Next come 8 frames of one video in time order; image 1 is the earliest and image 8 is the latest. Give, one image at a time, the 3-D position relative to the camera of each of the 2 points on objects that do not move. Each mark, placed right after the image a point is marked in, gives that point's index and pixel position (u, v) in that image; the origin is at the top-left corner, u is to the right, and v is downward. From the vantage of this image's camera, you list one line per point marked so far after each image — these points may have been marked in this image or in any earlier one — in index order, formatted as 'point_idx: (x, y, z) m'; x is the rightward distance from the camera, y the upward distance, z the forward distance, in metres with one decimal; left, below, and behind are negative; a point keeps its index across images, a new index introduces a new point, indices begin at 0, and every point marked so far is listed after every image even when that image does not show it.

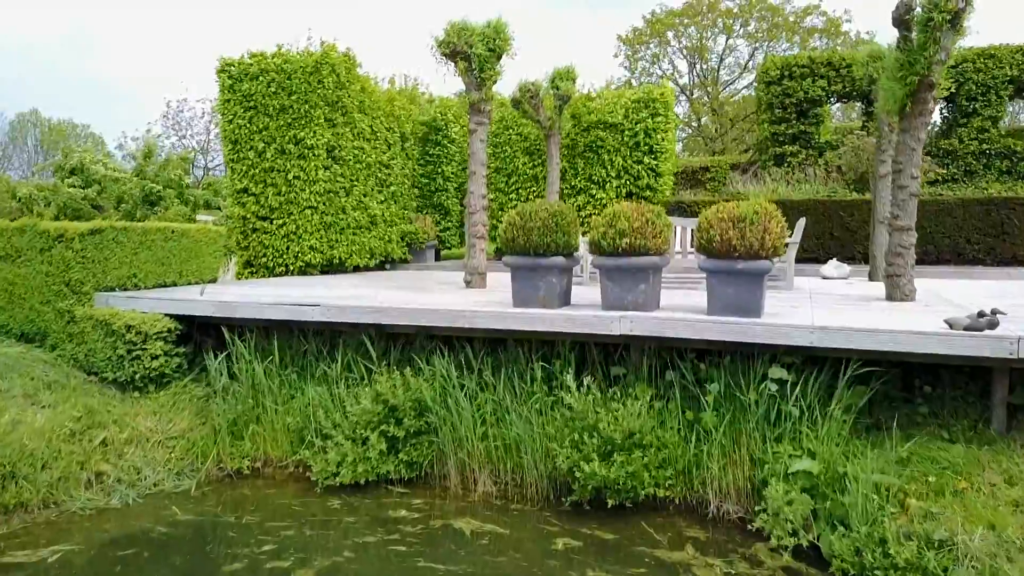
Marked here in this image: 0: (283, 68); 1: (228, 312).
0: (-2.5, +2.4, +8.8) m
1: (-2.1, -0.2, +6.0) m
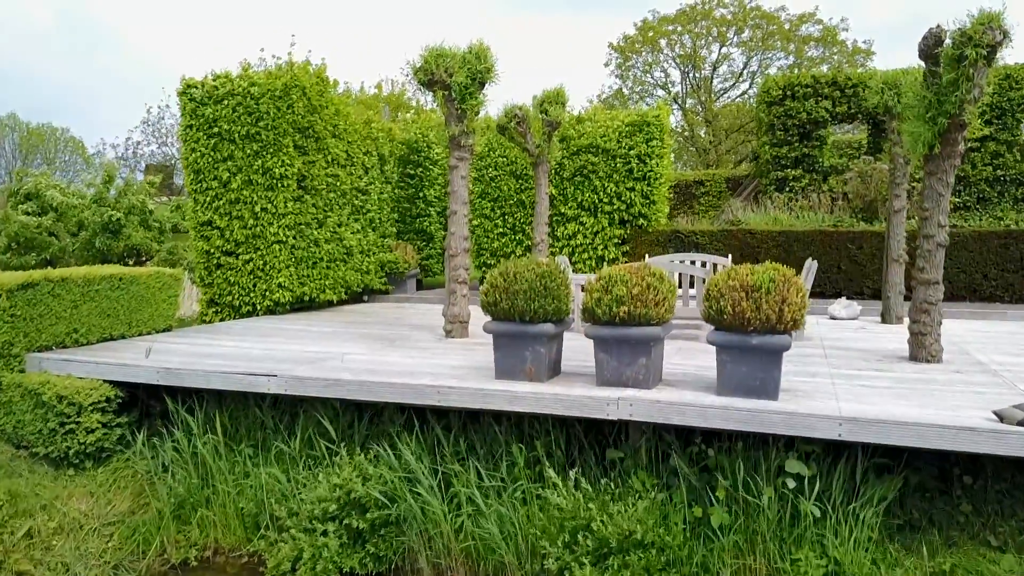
0: (-2.6, +2.0, +8.1) m
1: (-2.2, -0.6, +5.3) m
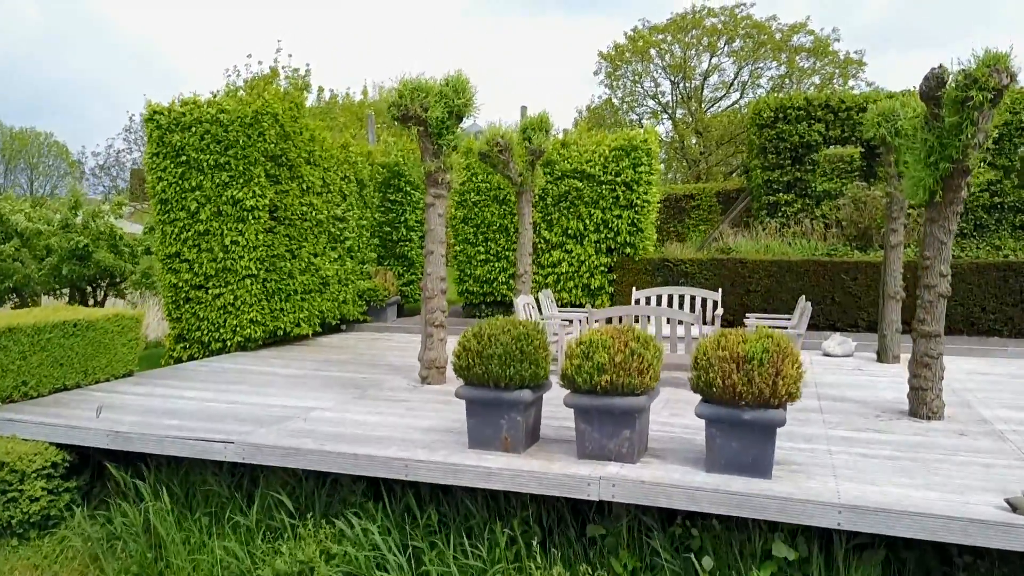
0: (-2.8, +1.6, +7.7) m
1: (-2.3, -0.9, +4.9) m
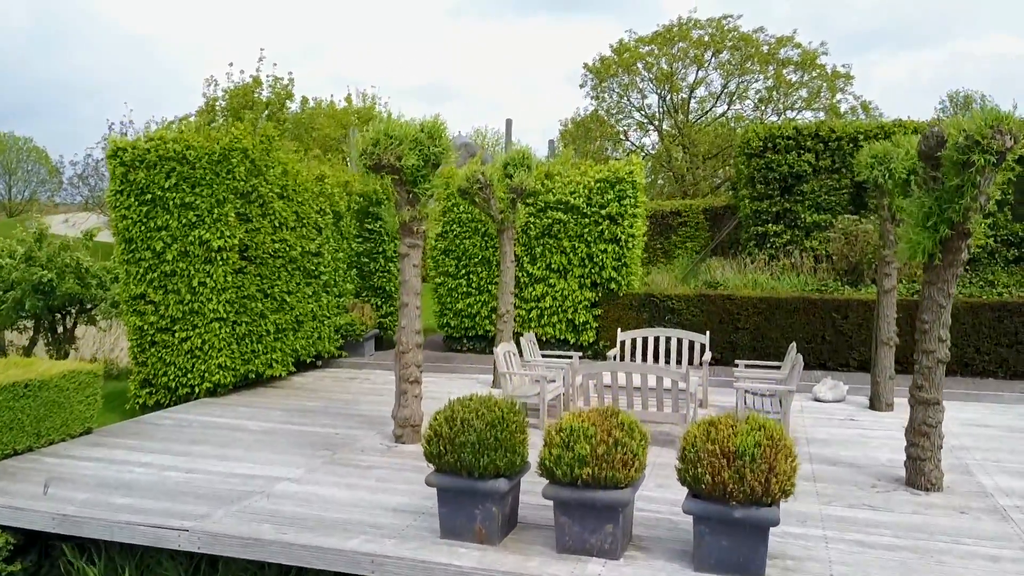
0: (-3.0, +1.2, +7.4) m
1: (-2.5, -1.4, +4.6) m
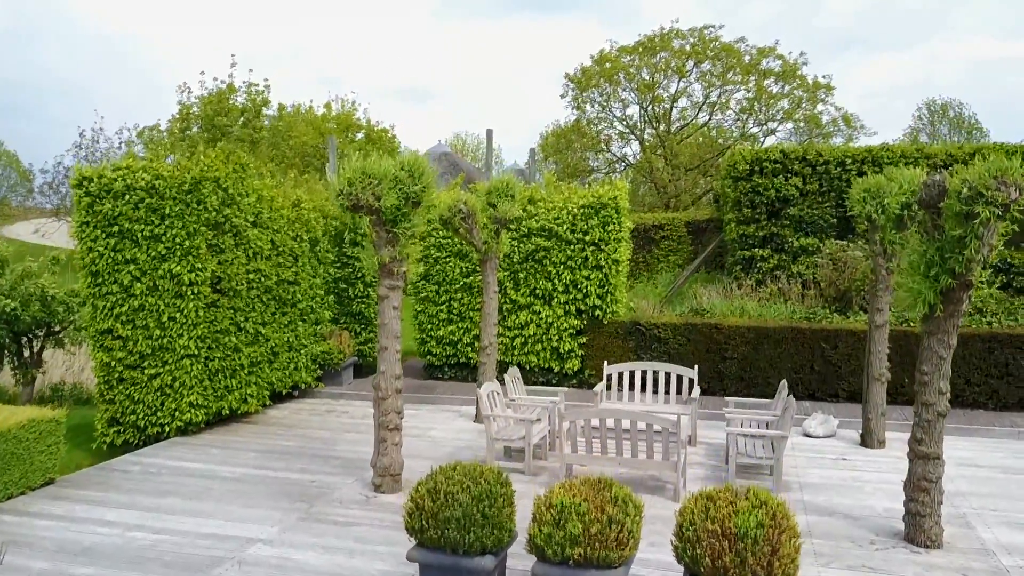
0: (-3.1, +0.9, +7.1) m
1: (-2.5, -1.7, +4.3) m
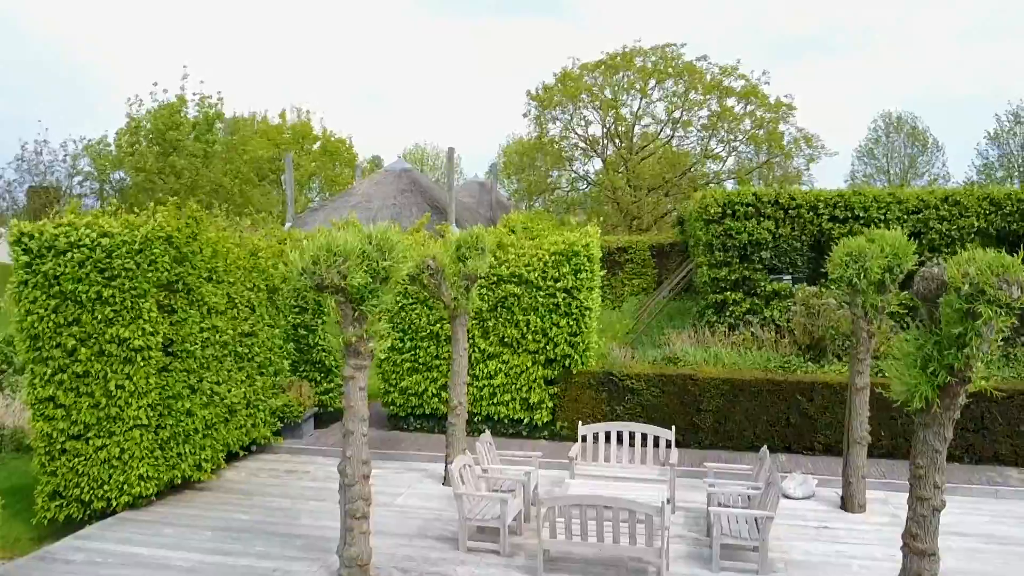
0: (-3.3, +0.3, +6.6) m
1: (-2.6, -2.2, +3.8) m
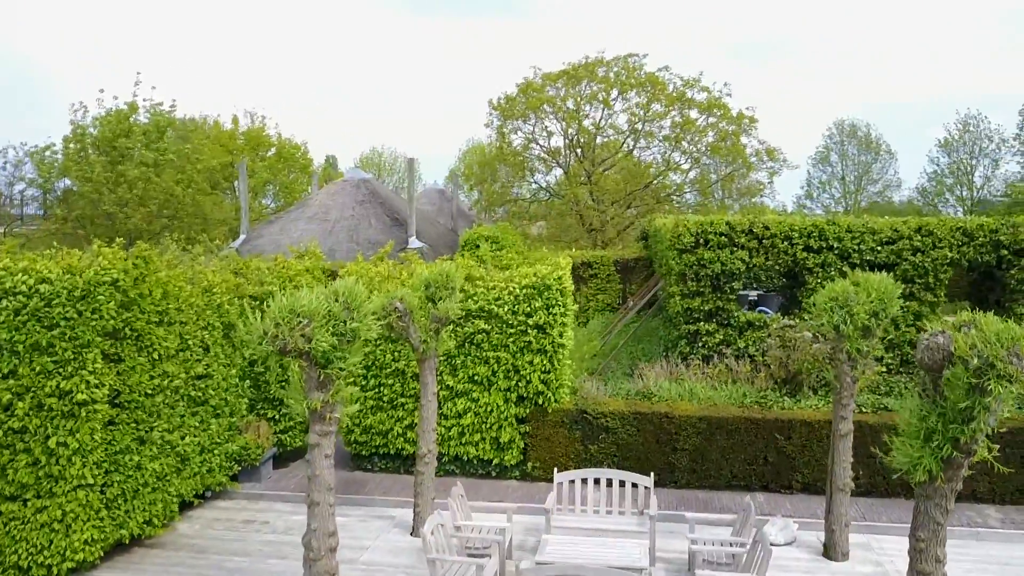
0: (-3.5, 0.0, +6.1) m
1: (-2.7, -2.6, +3.4) m
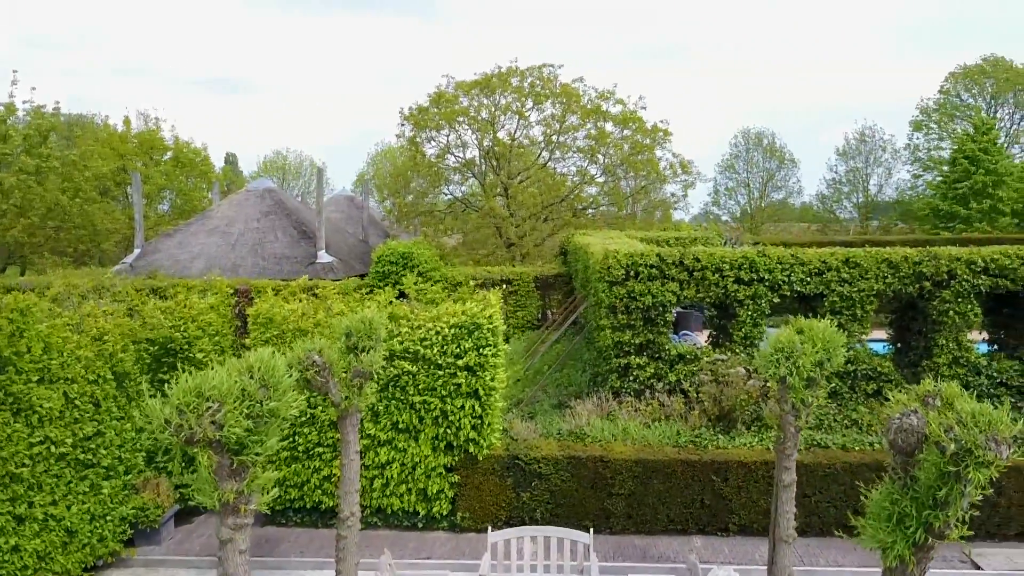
0: (-4.0, -0.5, +5.2) m
1: (-2.8, -3.0, +2.6) m
